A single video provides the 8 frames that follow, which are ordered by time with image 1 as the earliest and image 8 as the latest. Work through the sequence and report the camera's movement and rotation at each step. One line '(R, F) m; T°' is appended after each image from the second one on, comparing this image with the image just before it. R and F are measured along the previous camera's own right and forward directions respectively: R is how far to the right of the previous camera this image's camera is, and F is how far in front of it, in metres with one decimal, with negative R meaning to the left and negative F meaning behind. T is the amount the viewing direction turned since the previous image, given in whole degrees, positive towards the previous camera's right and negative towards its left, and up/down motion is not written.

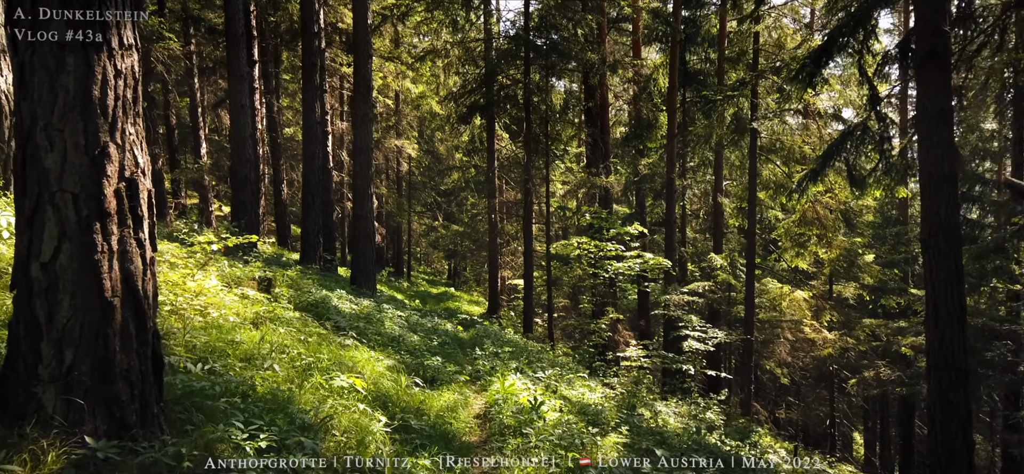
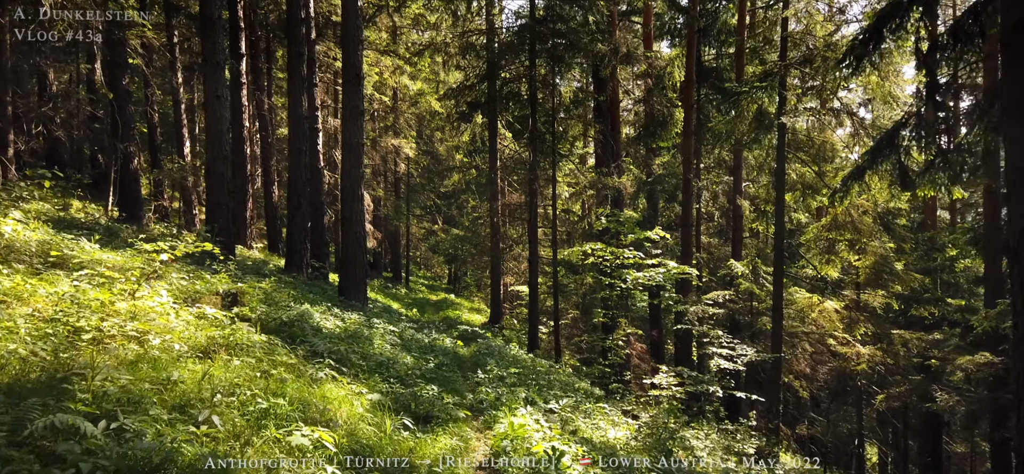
(-0.1, +2.0) m; 0°
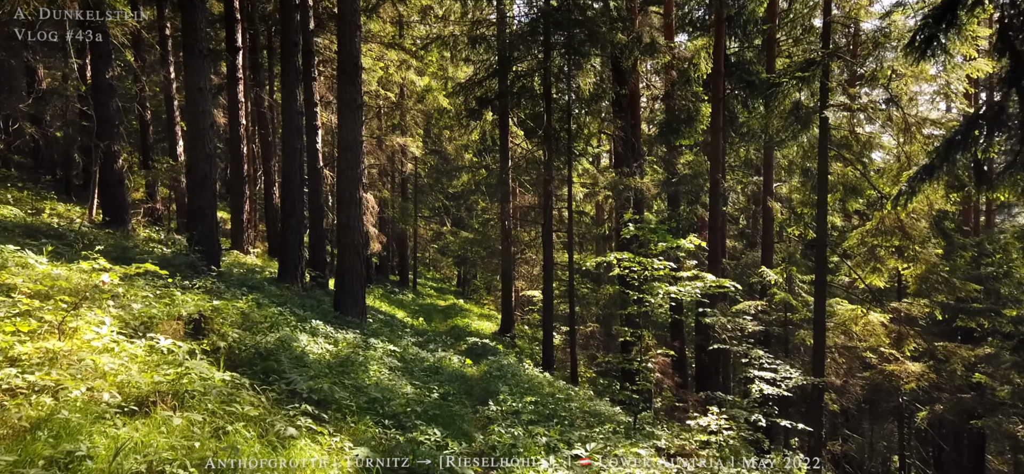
(-0.1, +1.9) m; -1°
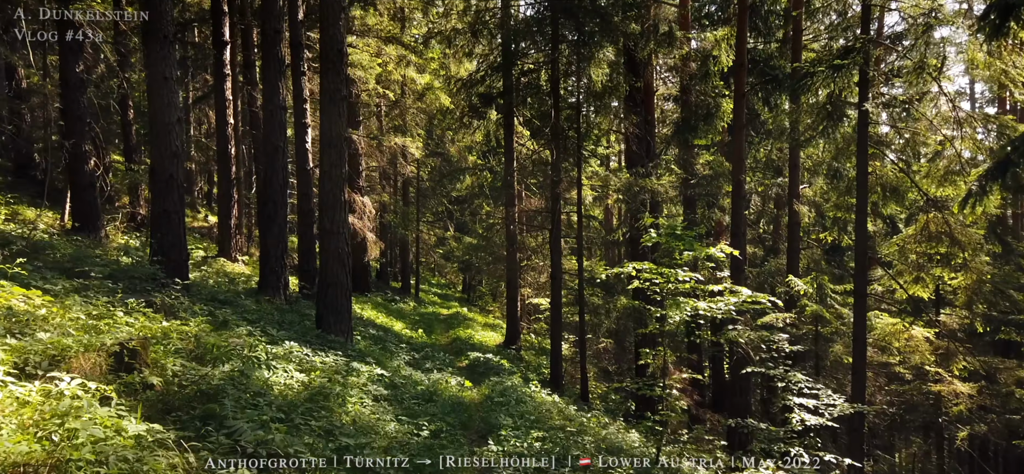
(0.0, +1.9) m; 0°
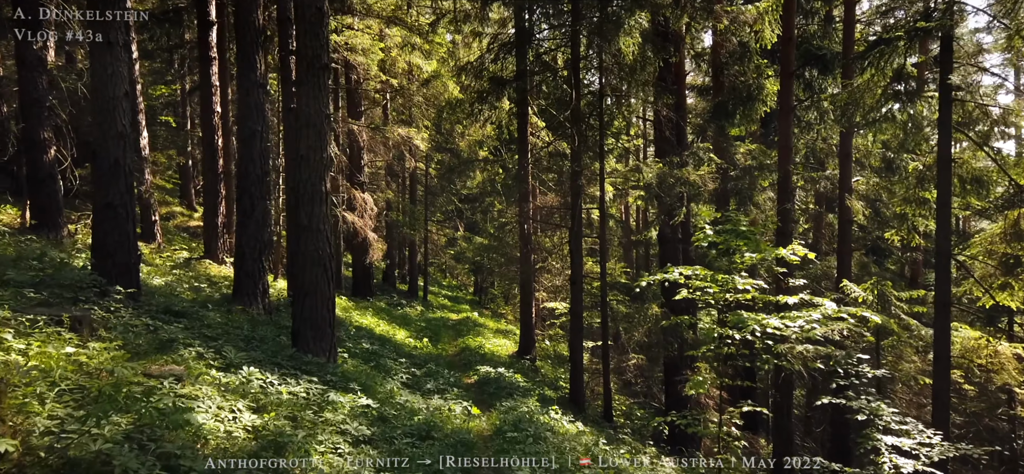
(0.0, +2.6) m; -1°
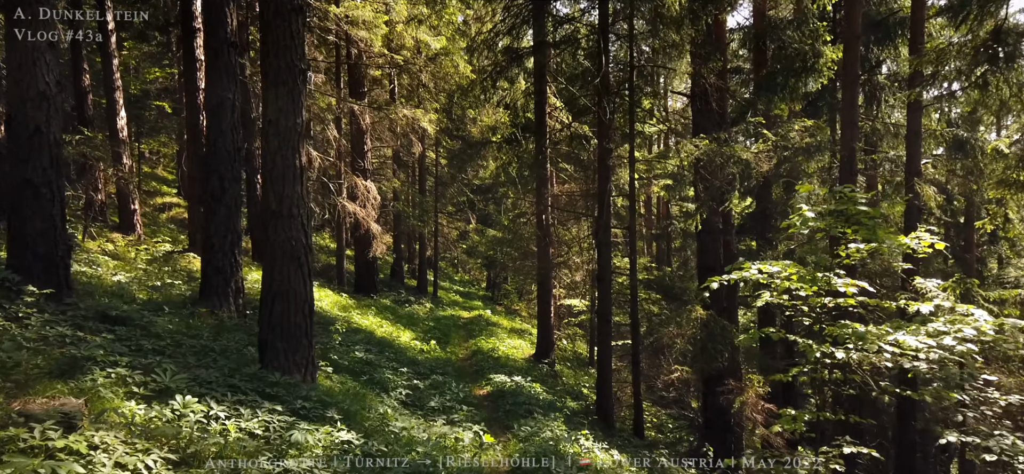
(-0.1, +2.6) m; -1°
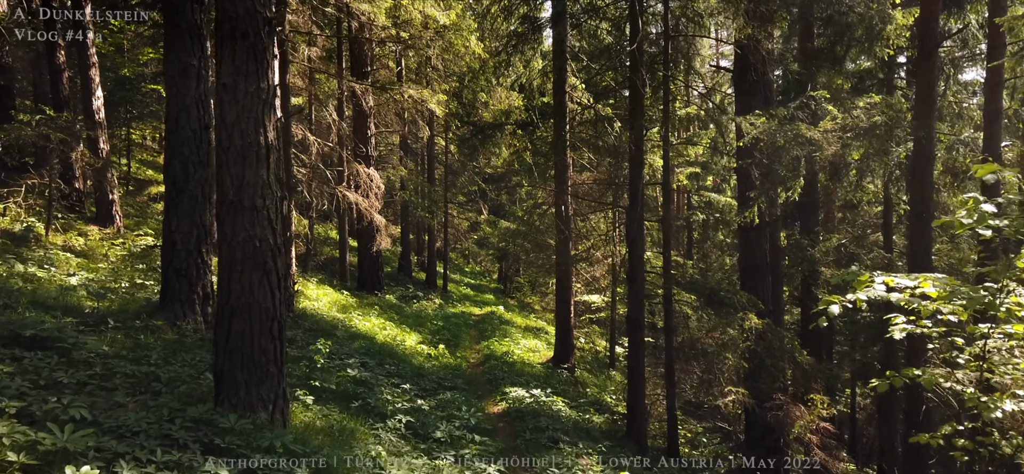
(-0.1, +2.2) m; -1°
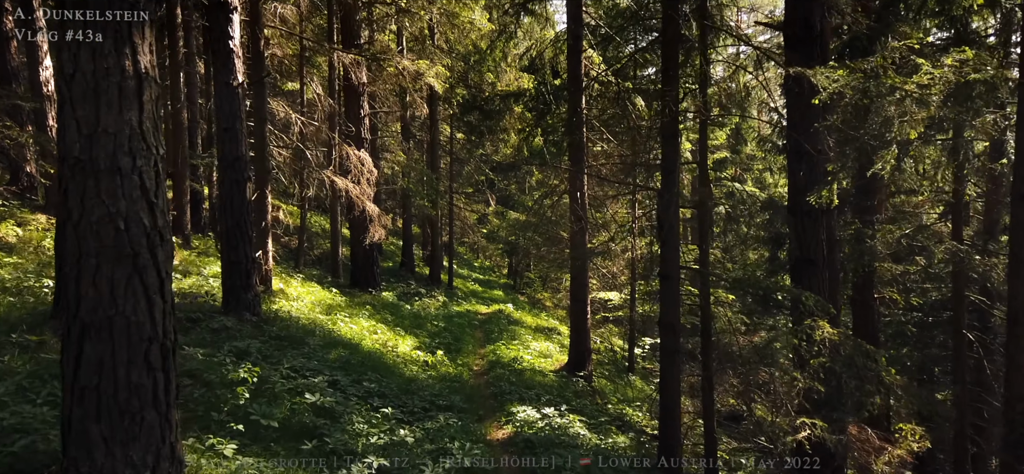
(0.0, +2.7) m; -1°
